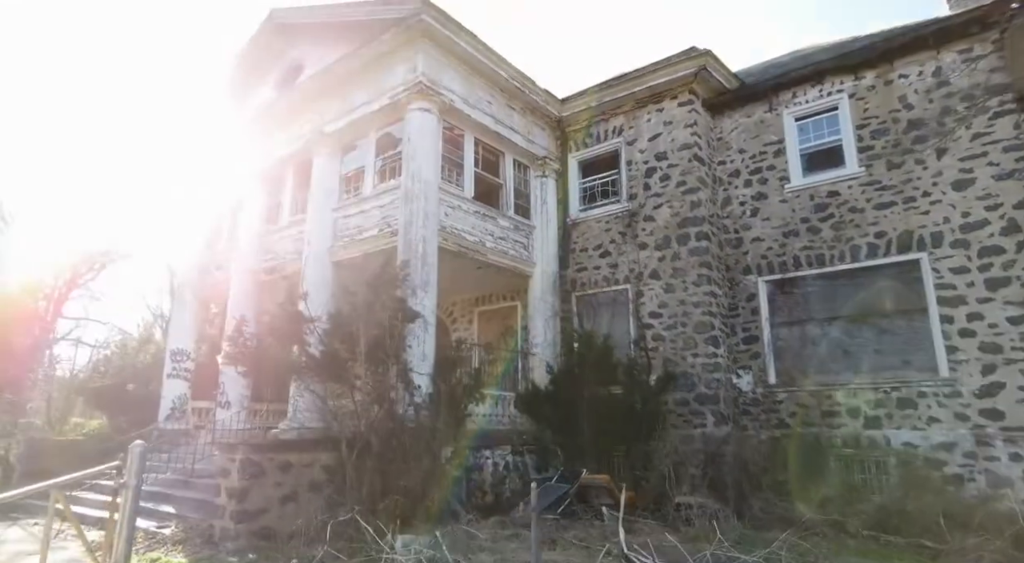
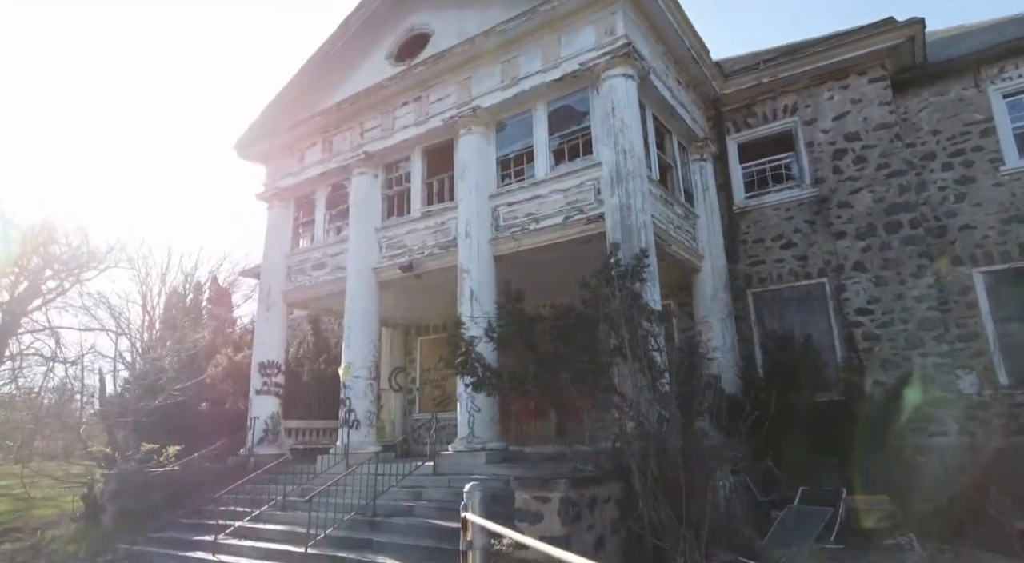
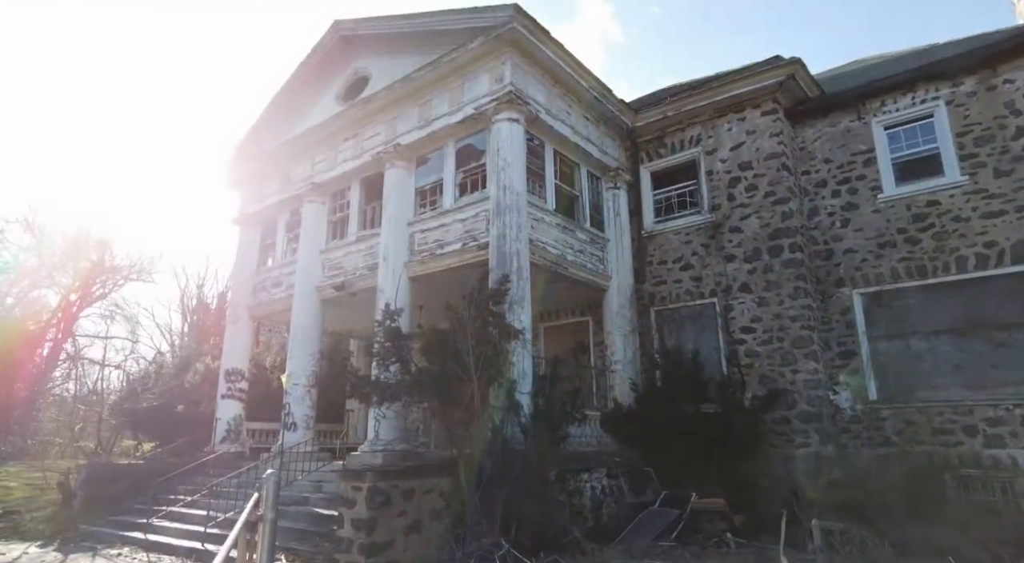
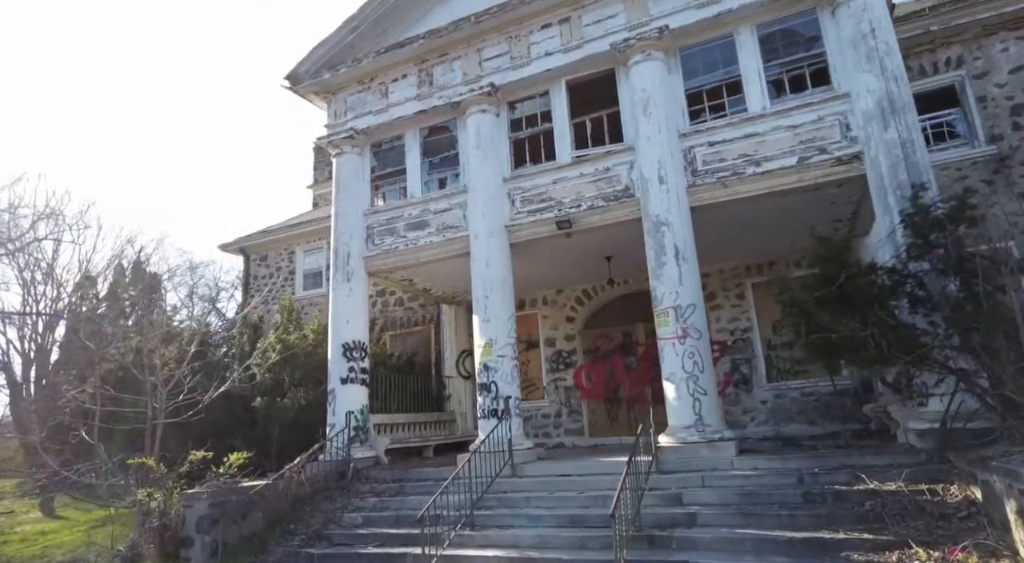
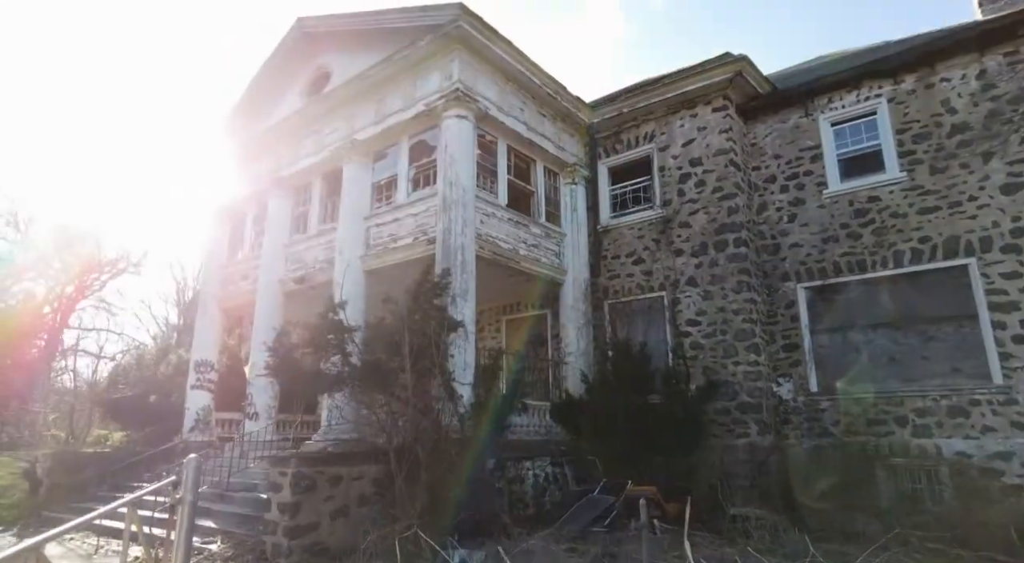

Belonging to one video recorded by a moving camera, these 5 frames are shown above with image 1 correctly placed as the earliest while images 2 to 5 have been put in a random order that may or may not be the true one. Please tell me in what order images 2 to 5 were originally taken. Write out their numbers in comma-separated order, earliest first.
5, 3, 2, 4
